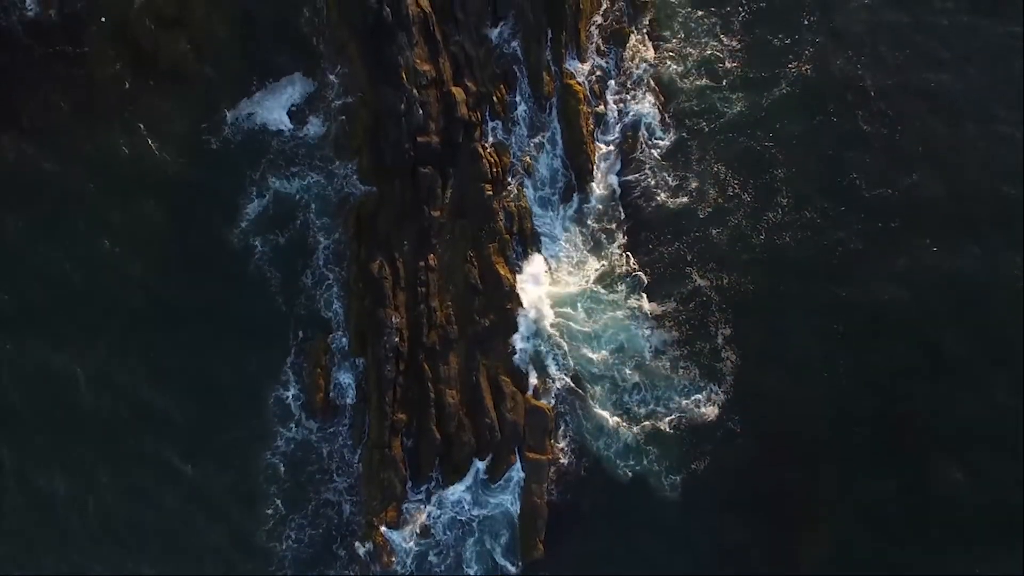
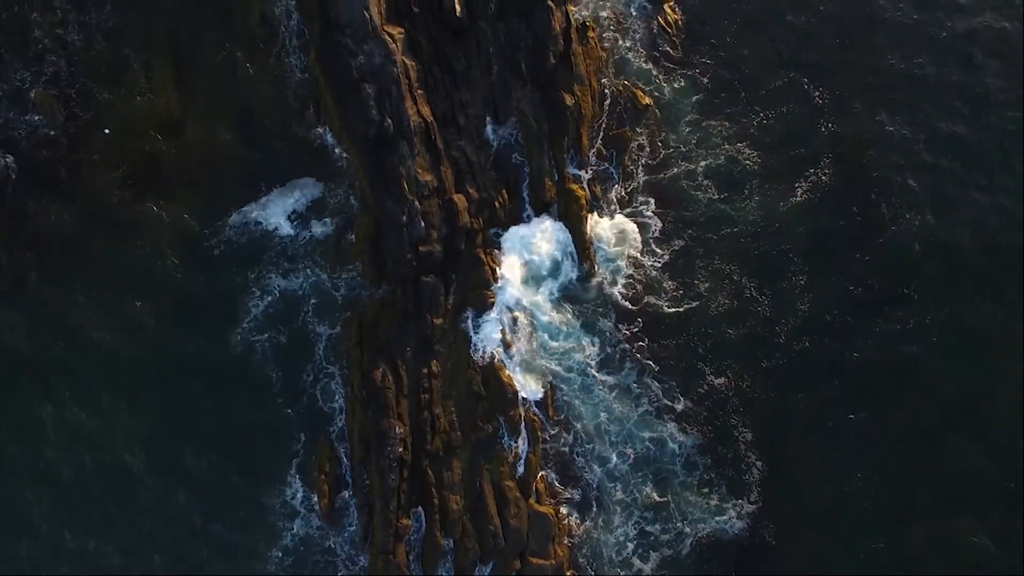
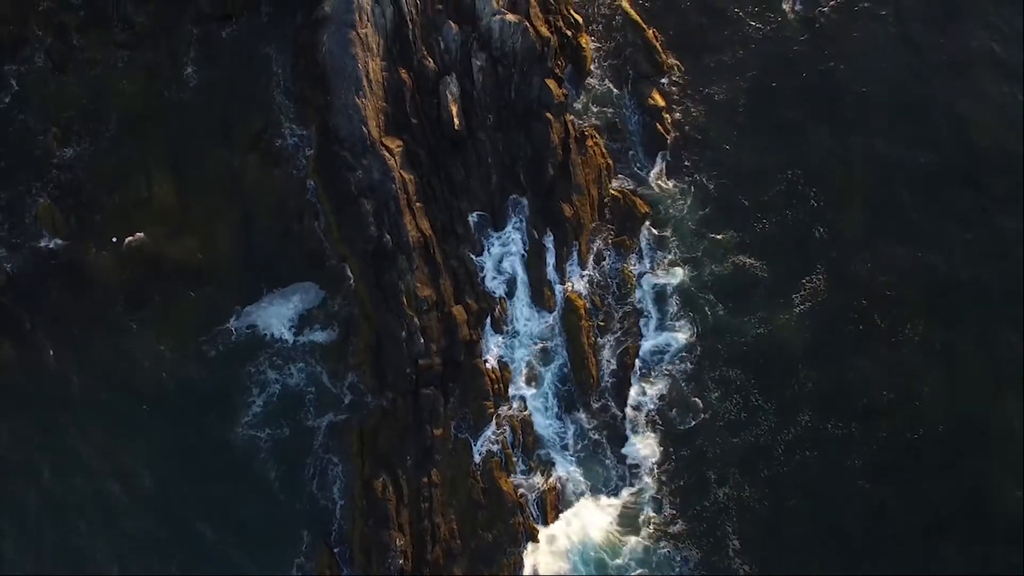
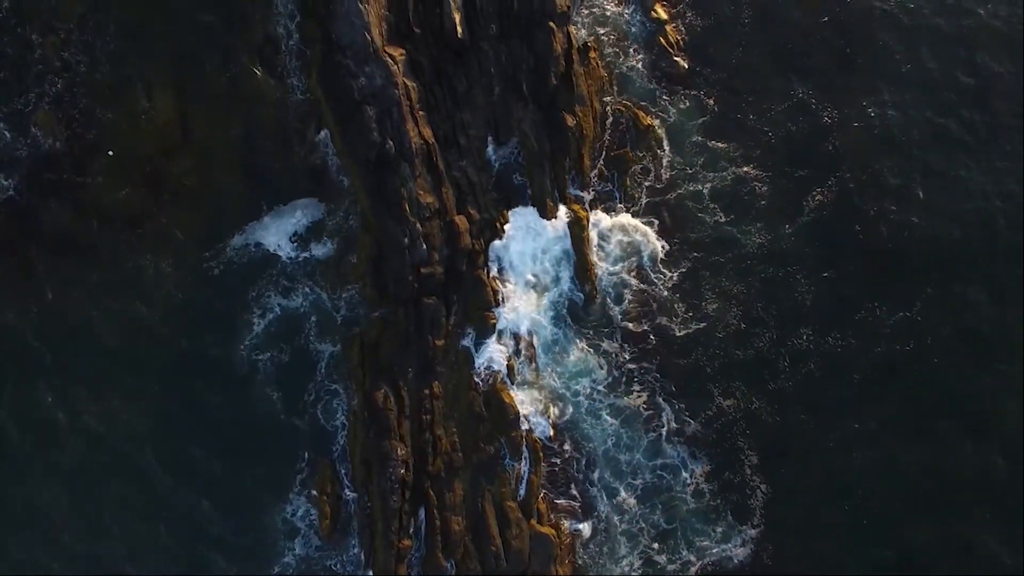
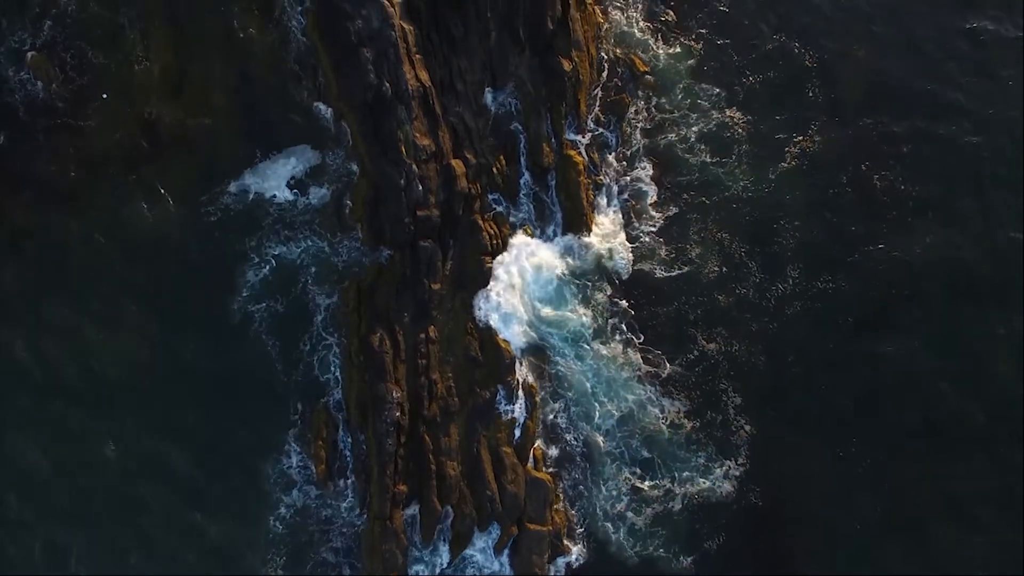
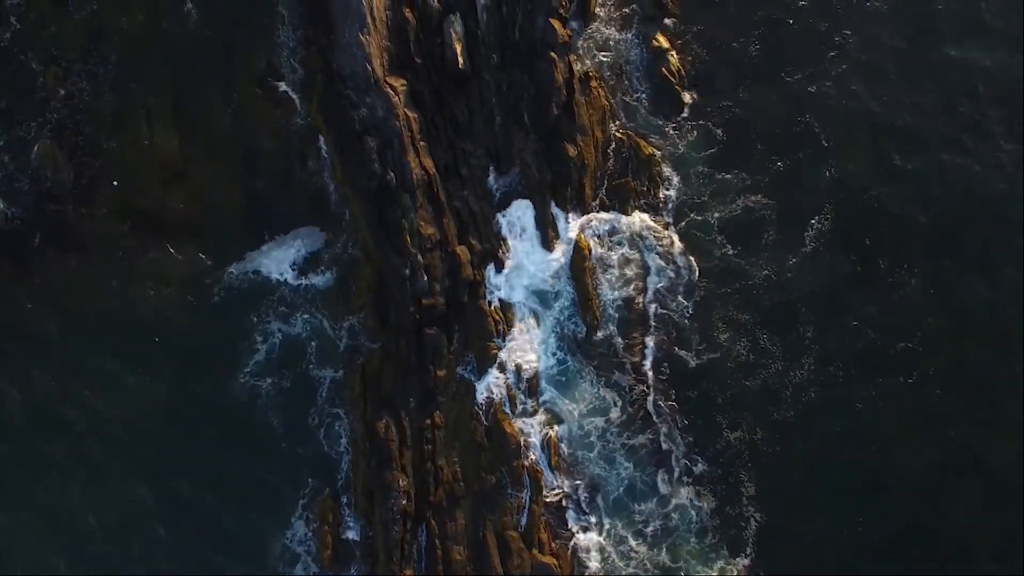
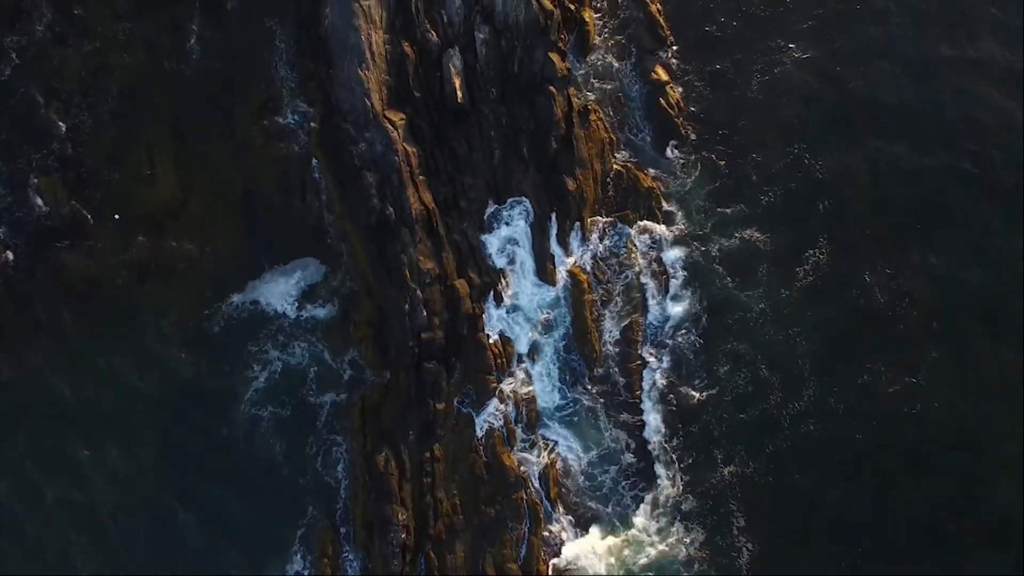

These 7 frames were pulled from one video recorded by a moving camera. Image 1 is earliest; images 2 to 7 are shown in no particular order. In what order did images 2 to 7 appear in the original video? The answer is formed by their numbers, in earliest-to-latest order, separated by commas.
5, 2, 4, 6, 7, 3
